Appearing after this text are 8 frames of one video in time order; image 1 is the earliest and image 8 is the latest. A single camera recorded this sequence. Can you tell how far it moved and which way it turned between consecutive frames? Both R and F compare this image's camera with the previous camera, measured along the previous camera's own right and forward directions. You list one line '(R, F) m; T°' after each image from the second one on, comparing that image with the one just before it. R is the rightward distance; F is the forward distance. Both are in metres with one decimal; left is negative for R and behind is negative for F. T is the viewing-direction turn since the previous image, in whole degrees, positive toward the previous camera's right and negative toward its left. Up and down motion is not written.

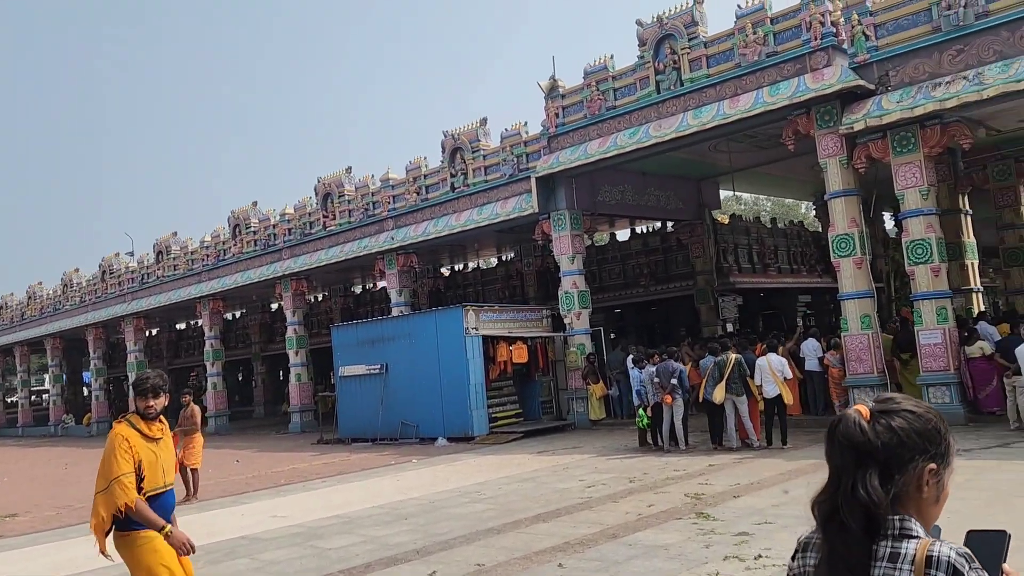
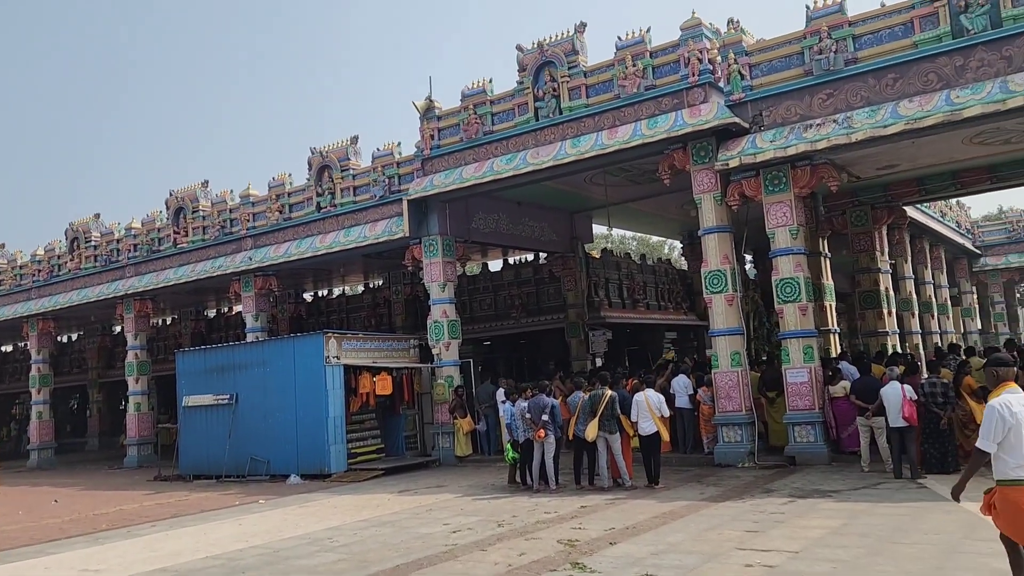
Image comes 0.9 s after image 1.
(0.0, +0.7) m; +9°
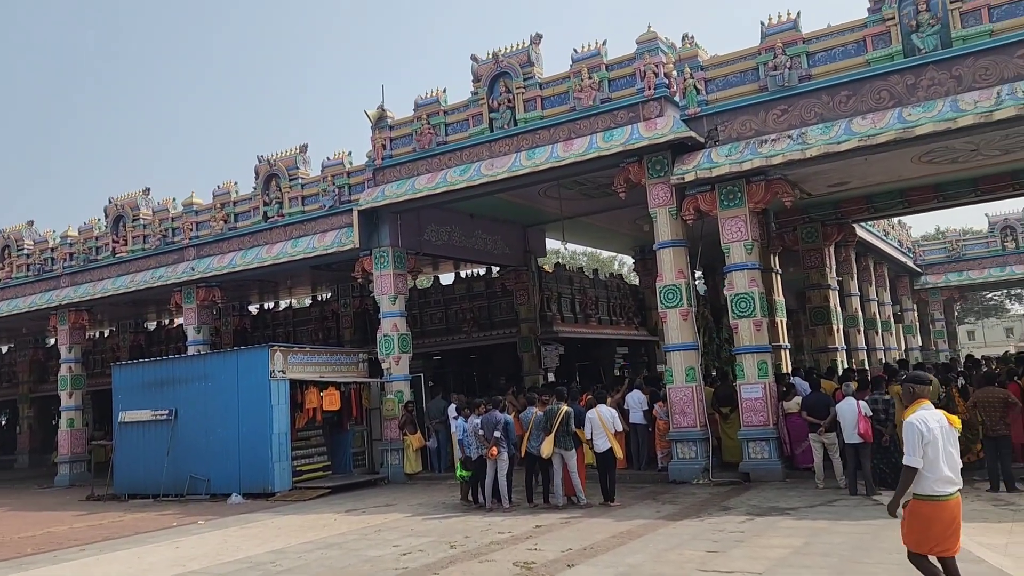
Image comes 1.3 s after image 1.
(-0.1, +0.3) m; +3°
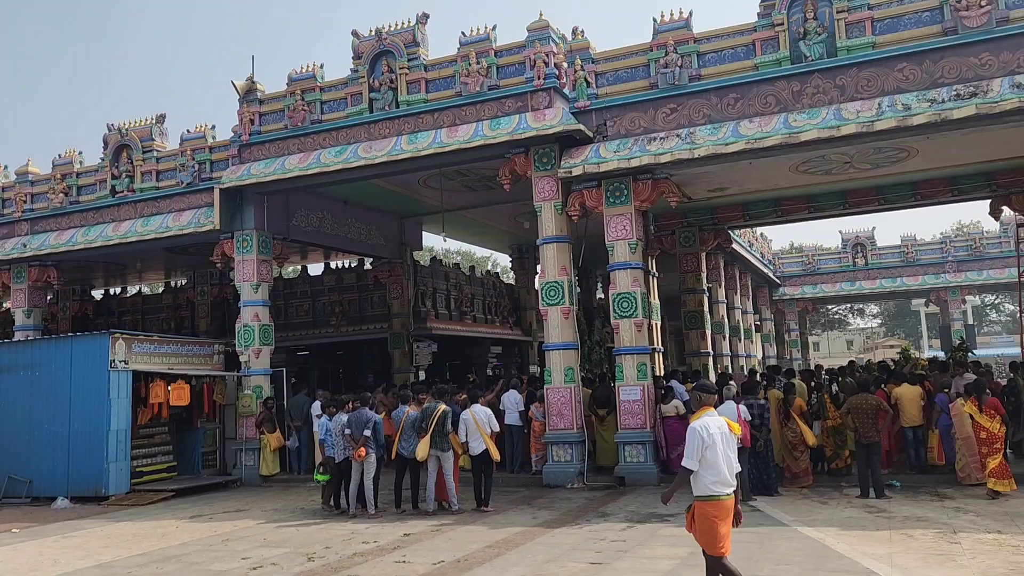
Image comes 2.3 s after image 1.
(-0.1, +0.6) m; +9°
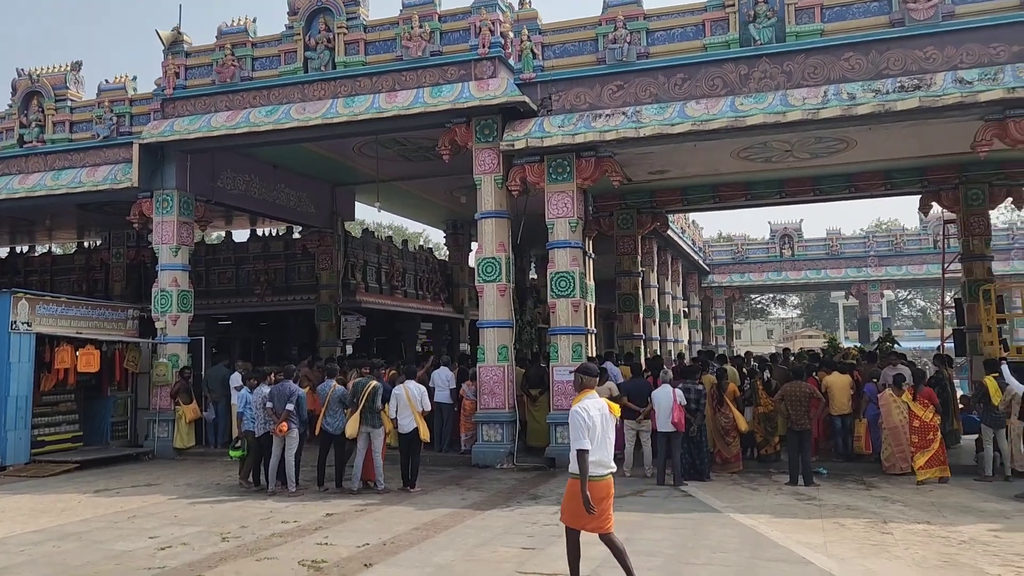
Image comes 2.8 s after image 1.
(-0.1, +0.3) m; +5°
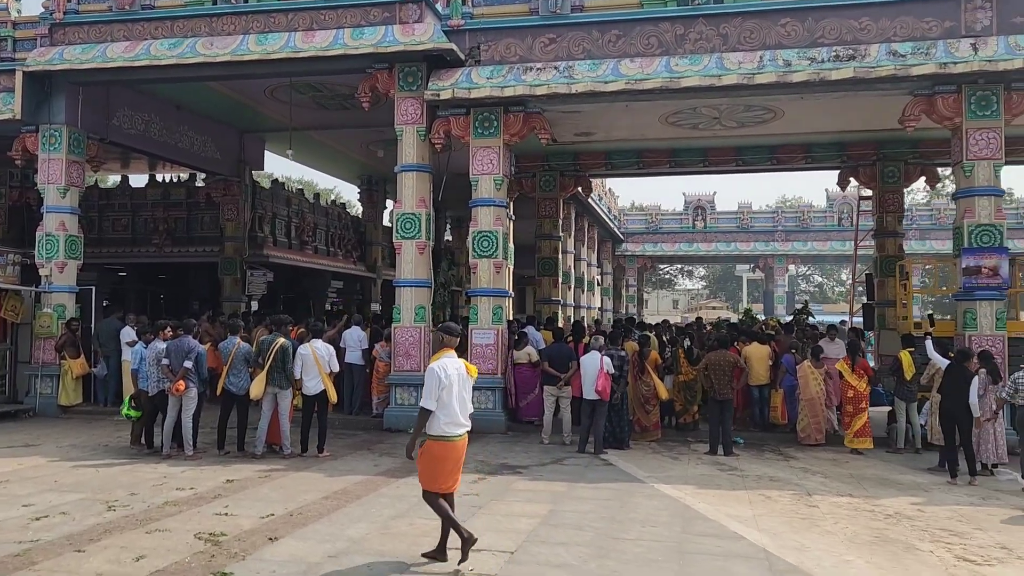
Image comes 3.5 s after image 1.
(-0.1, +0.4) m; +6°
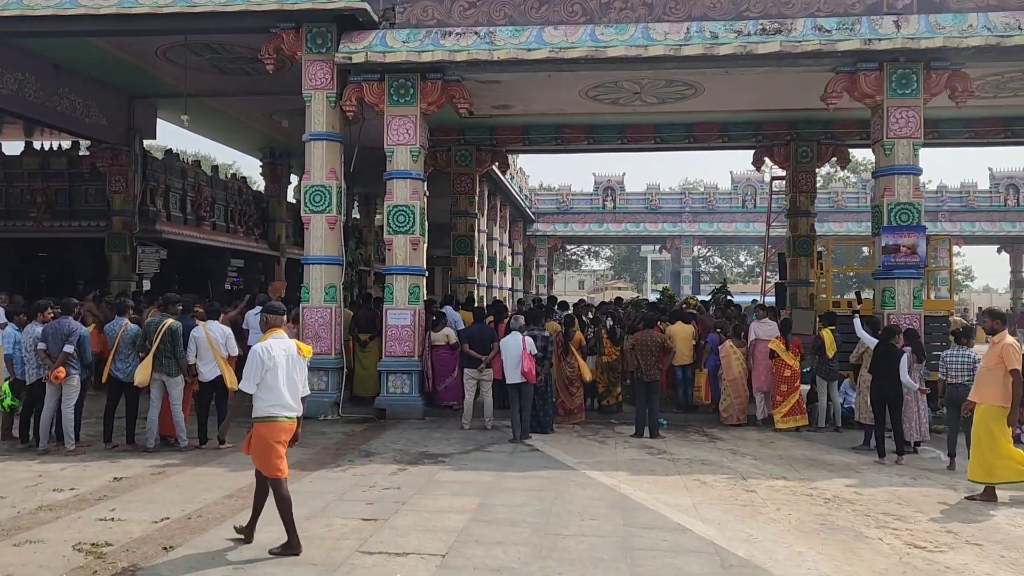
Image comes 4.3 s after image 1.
(-0.1, +0.5) m; +6°
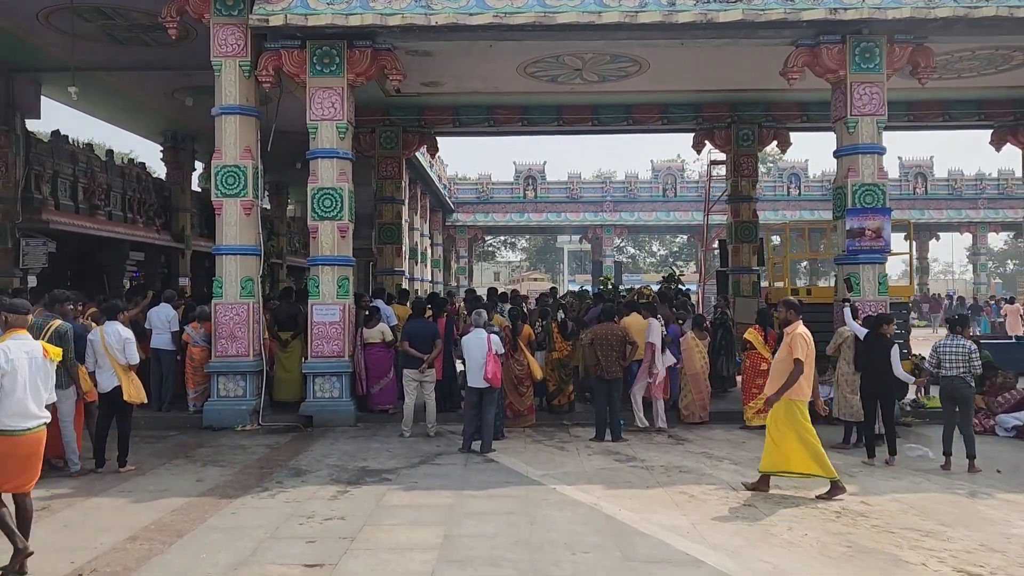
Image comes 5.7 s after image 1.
(-0.3, +0.9) m; +6°
